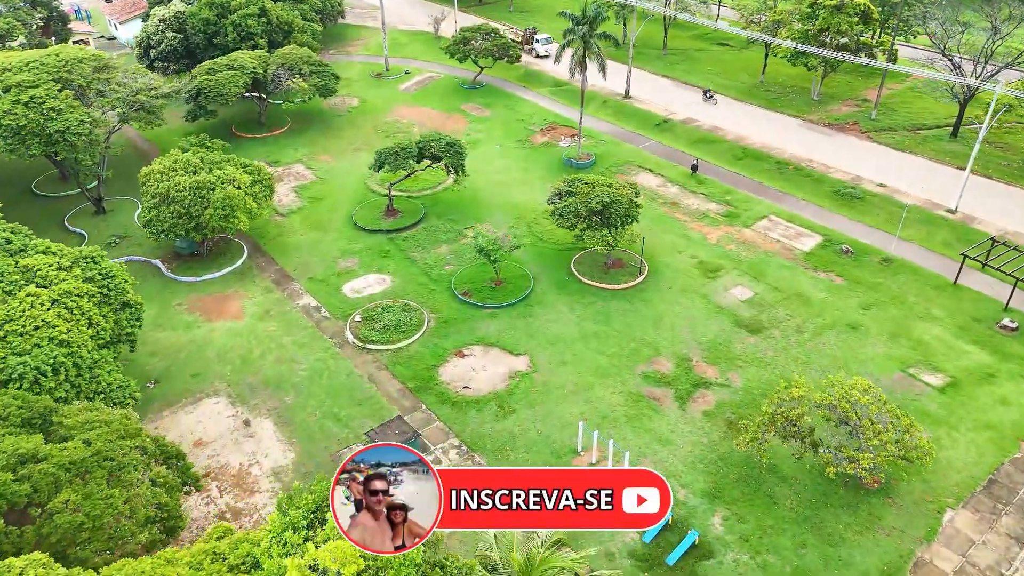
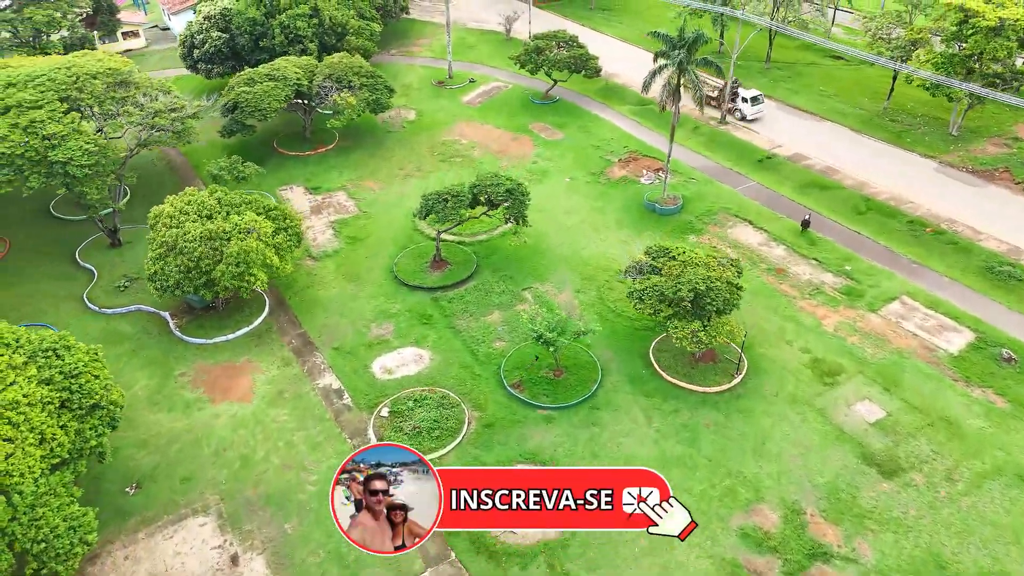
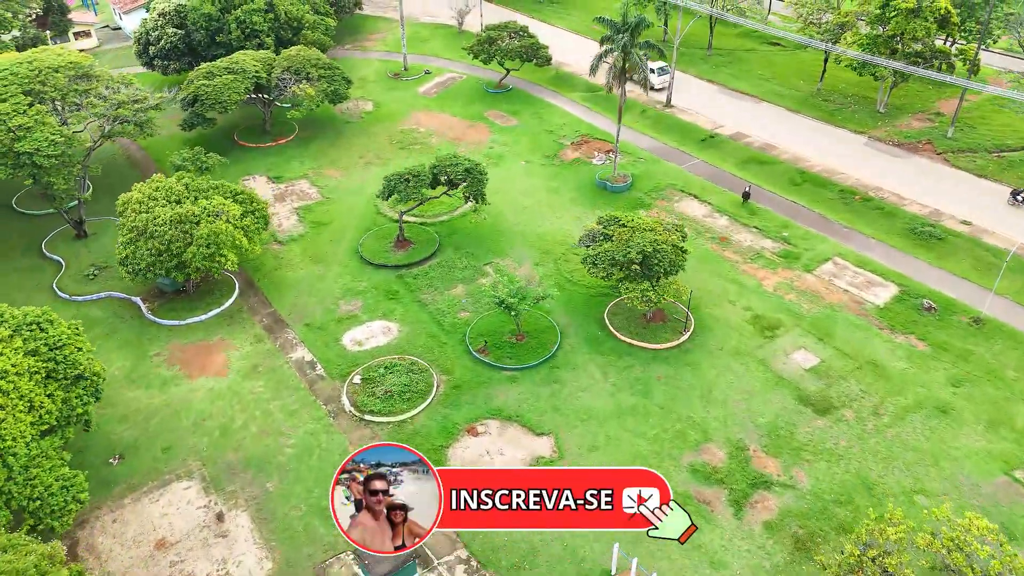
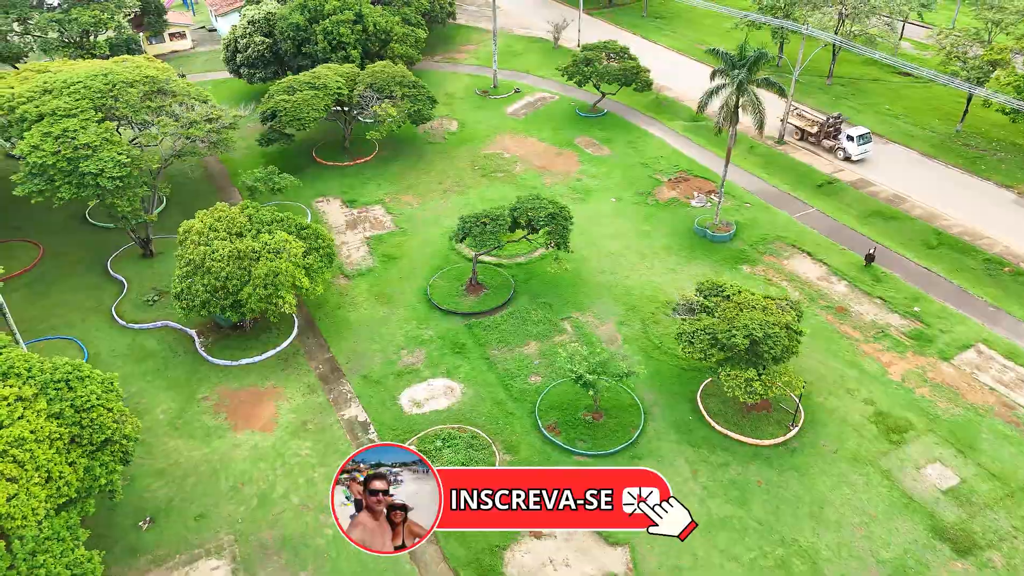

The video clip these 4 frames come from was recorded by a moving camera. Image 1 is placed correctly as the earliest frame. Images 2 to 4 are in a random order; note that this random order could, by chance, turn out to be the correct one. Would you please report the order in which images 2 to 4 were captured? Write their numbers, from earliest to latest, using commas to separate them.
3, 2, 4
